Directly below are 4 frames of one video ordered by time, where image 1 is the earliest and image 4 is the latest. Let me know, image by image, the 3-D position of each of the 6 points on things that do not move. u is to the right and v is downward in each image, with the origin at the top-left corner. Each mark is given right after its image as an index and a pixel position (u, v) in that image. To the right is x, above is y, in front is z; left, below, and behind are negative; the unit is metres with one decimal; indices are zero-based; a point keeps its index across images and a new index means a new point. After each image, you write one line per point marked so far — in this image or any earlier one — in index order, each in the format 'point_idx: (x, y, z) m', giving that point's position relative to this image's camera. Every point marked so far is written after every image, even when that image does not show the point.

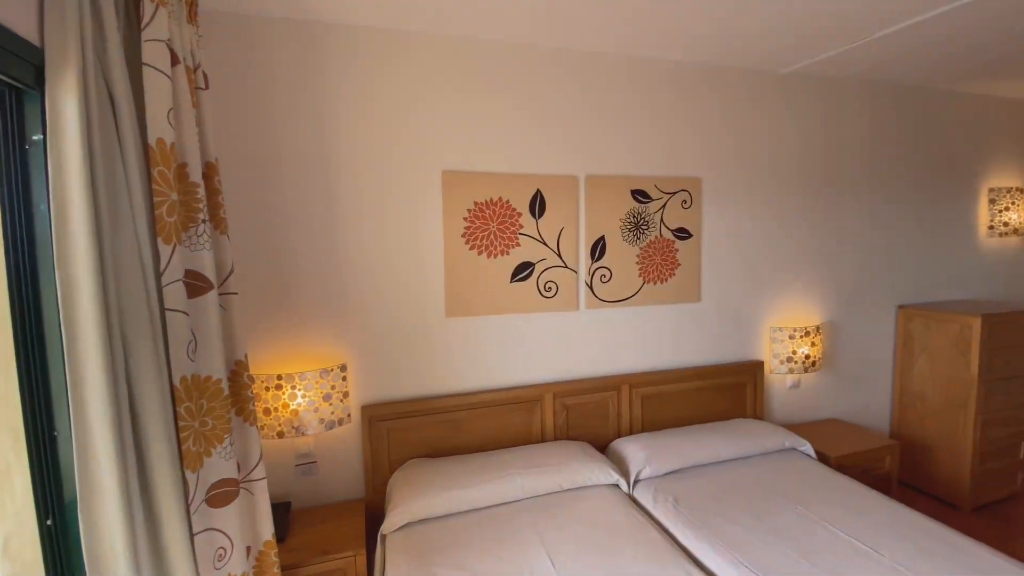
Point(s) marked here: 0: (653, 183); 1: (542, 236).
0: (+0.8, +0.6, +2.6) m
1: (+0.2, +0.3, +2.4) m
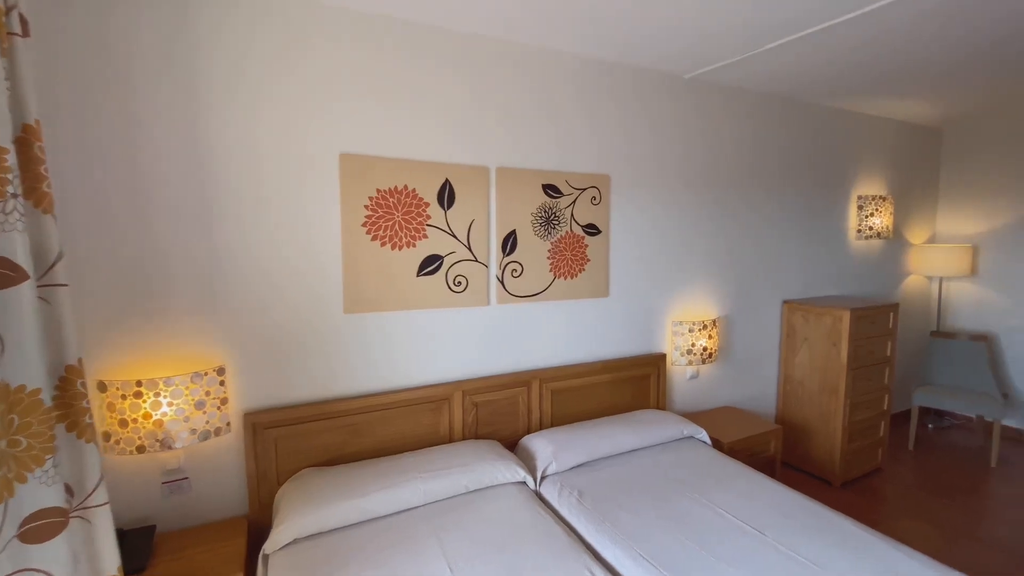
0: (+0.3, +0.6, +2.5) m
1: (-0.3, +0.3, +2.3) m
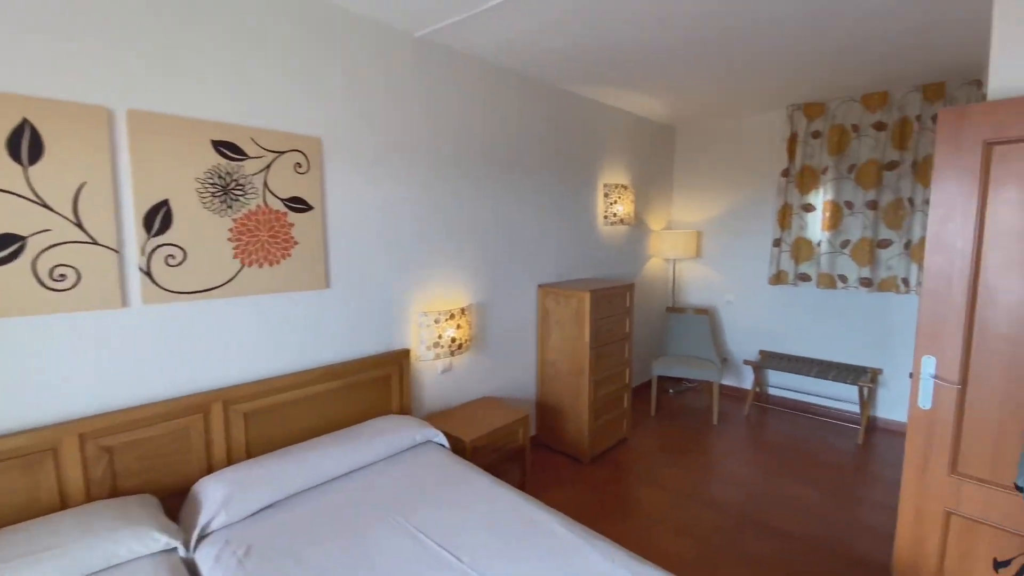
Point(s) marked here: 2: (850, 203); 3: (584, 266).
0: (-1.1, +0.6, +2.0) m
1: (-1.5, +0.3, +1.5) m
2: (+2.5, +0.6, +3.5) m
3: (+0.6, +0.2, +3.6) m
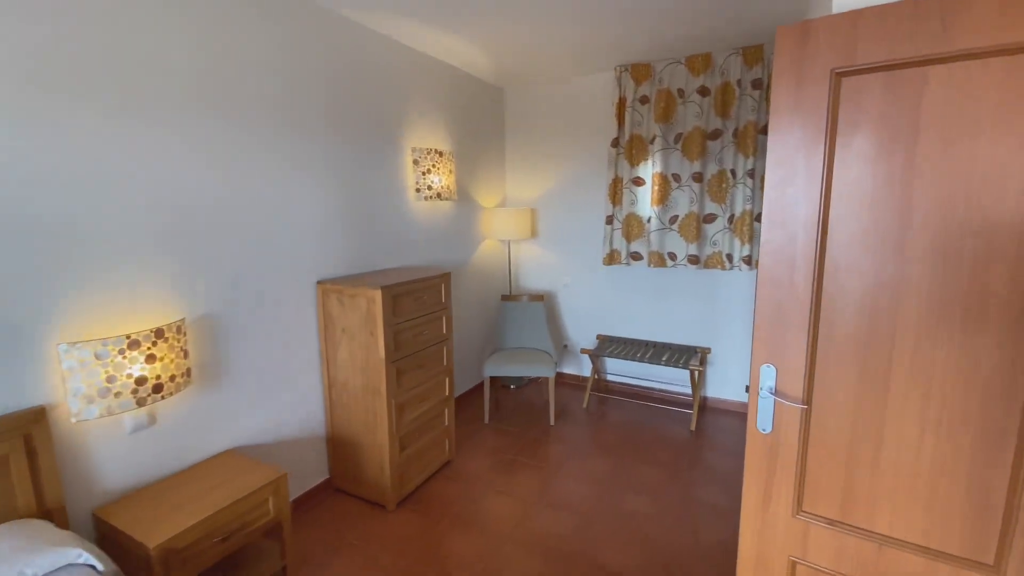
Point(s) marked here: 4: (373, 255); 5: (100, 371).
0: (-1.9, +0.5, +0.8) m
1: (-2.2, +0.2, +0.3) m
2: (+1.1, +0.8, +3.3) m
3: (-0.7, +0.2, +2.9) m
4: (-0.8, +0.2, +2.7) m
5: (-1.4, -0.3, +1.6) m
